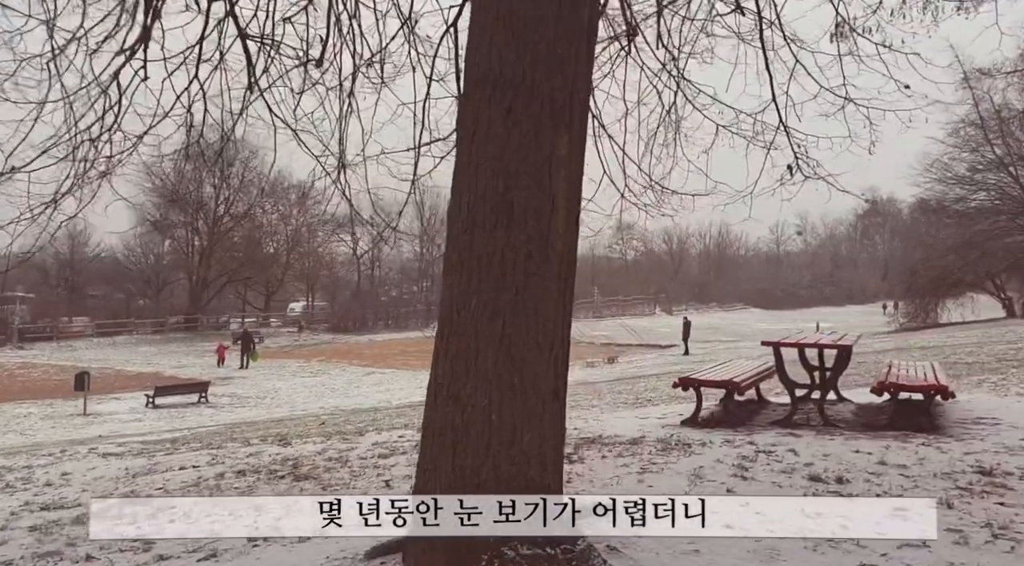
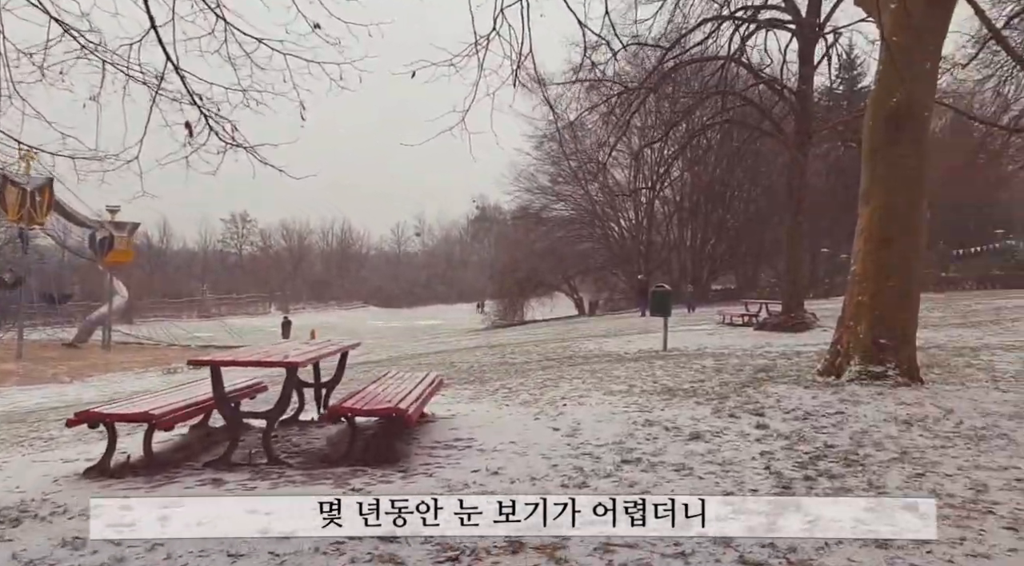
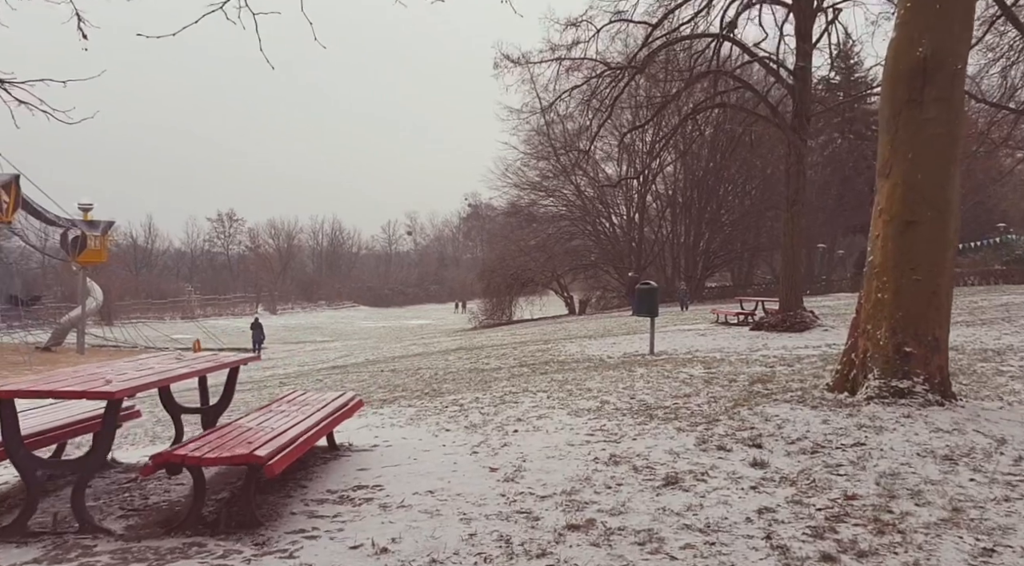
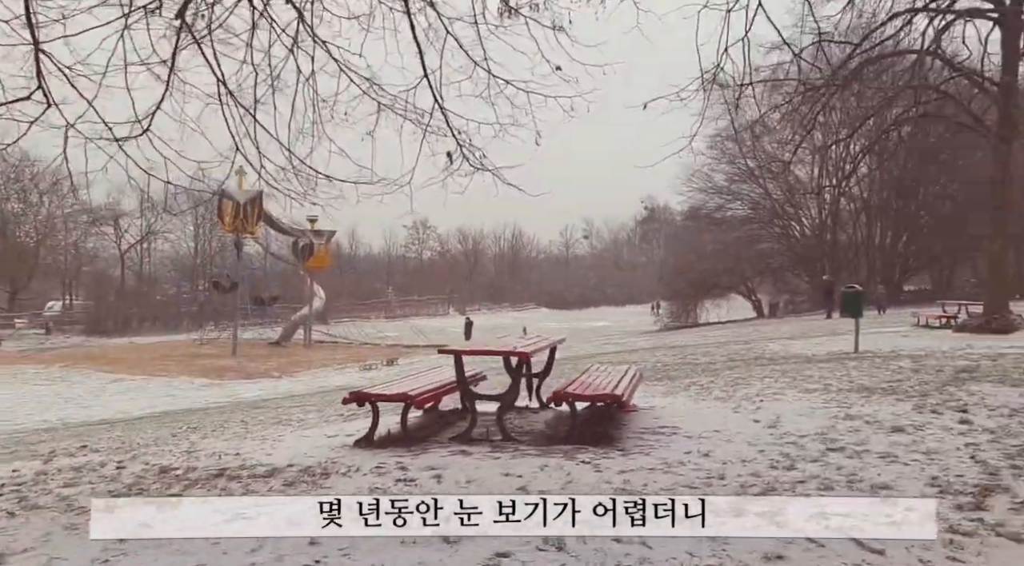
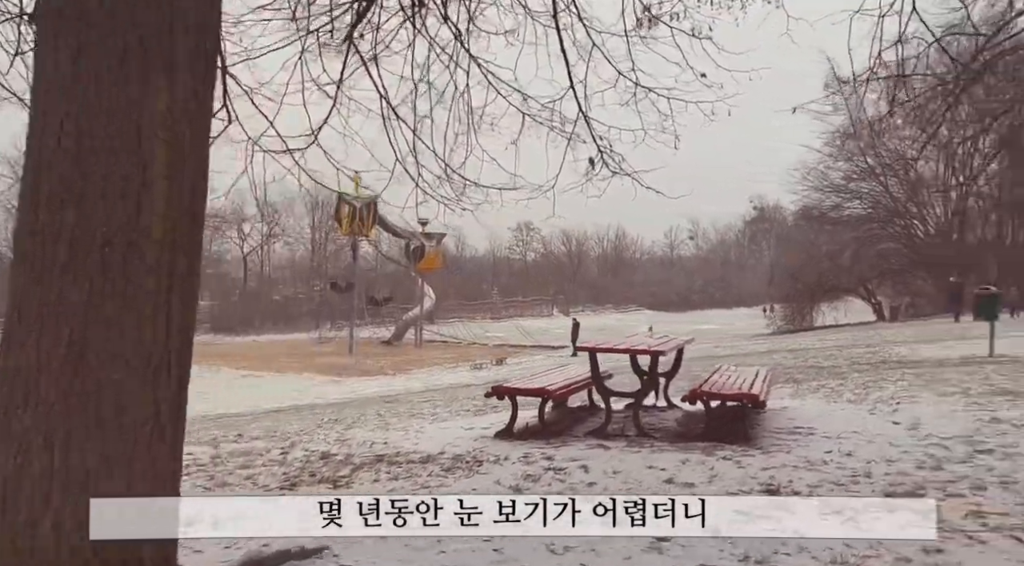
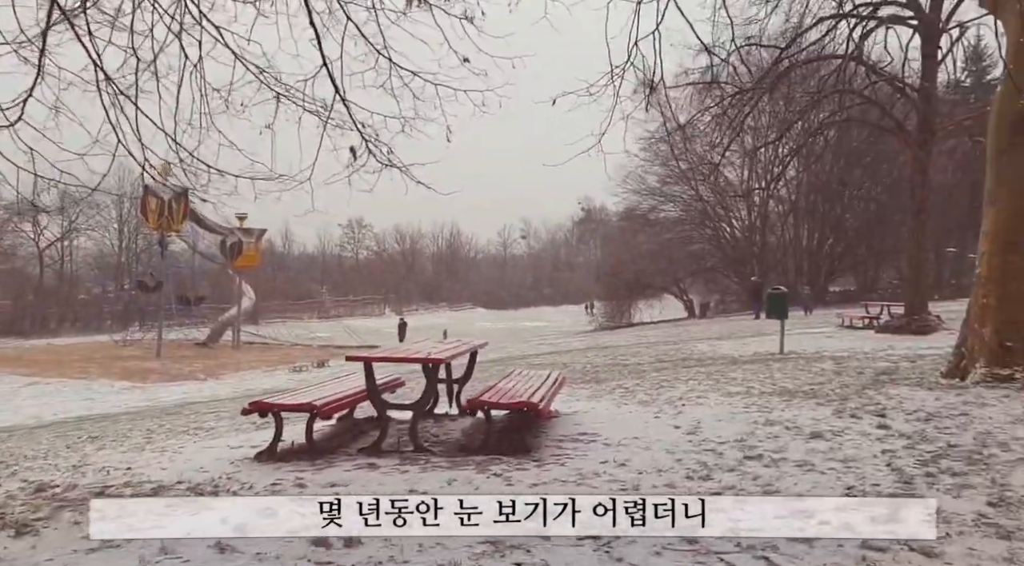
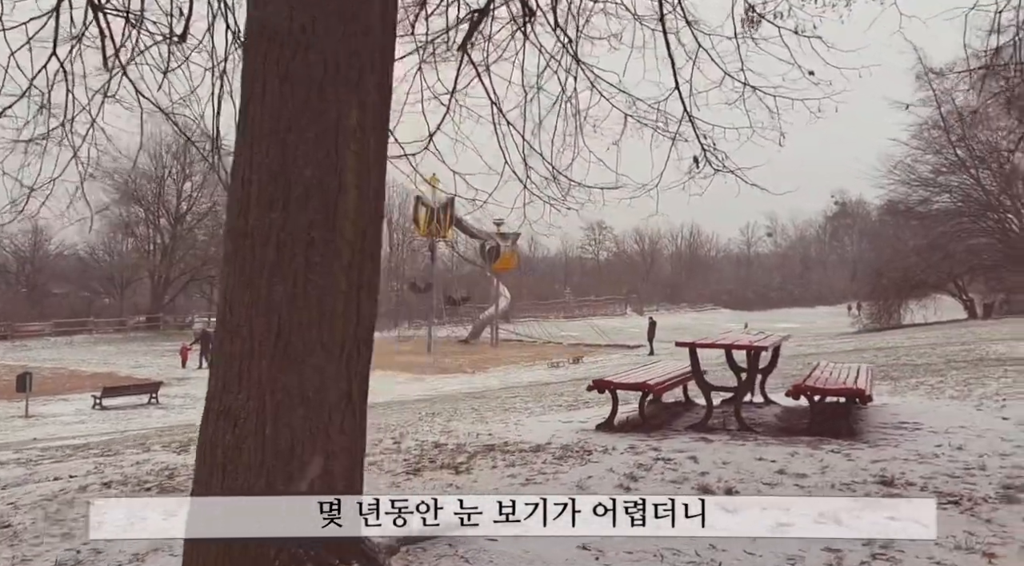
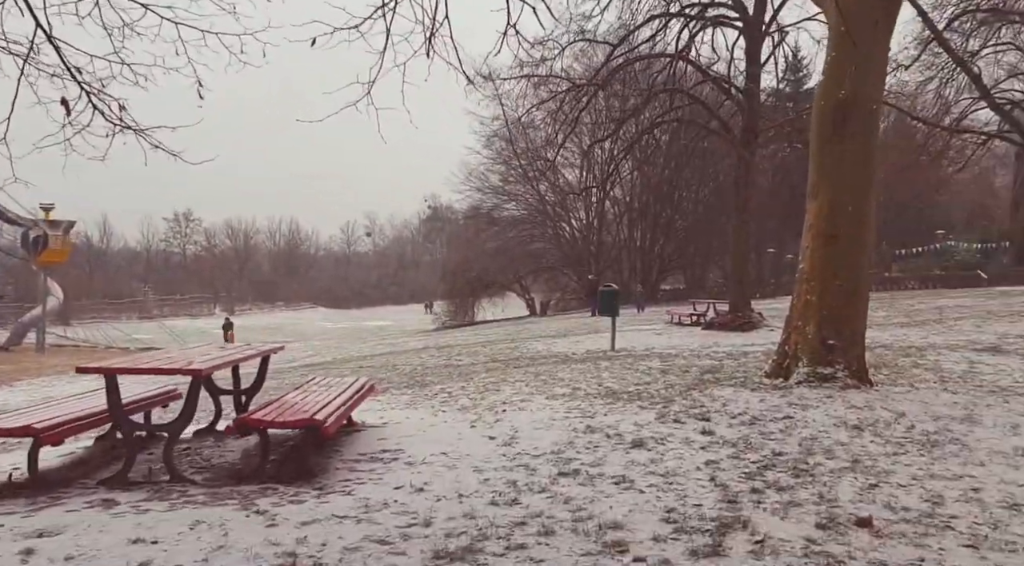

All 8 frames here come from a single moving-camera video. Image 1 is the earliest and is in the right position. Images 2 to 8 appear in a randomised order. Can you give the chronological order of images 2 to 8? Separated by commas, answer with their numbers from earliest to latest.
7, 5, 4, 6, 2, 8, 3
